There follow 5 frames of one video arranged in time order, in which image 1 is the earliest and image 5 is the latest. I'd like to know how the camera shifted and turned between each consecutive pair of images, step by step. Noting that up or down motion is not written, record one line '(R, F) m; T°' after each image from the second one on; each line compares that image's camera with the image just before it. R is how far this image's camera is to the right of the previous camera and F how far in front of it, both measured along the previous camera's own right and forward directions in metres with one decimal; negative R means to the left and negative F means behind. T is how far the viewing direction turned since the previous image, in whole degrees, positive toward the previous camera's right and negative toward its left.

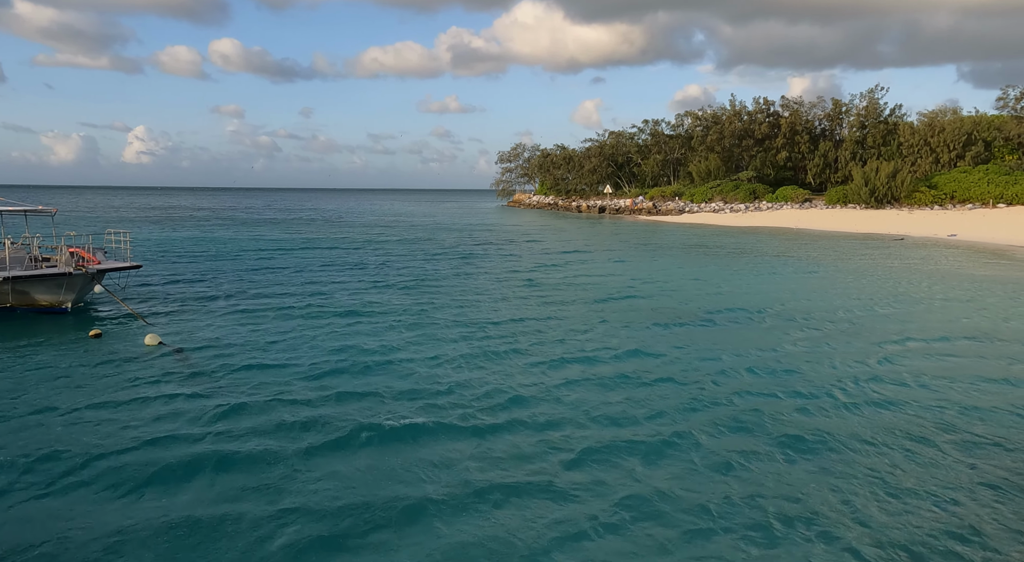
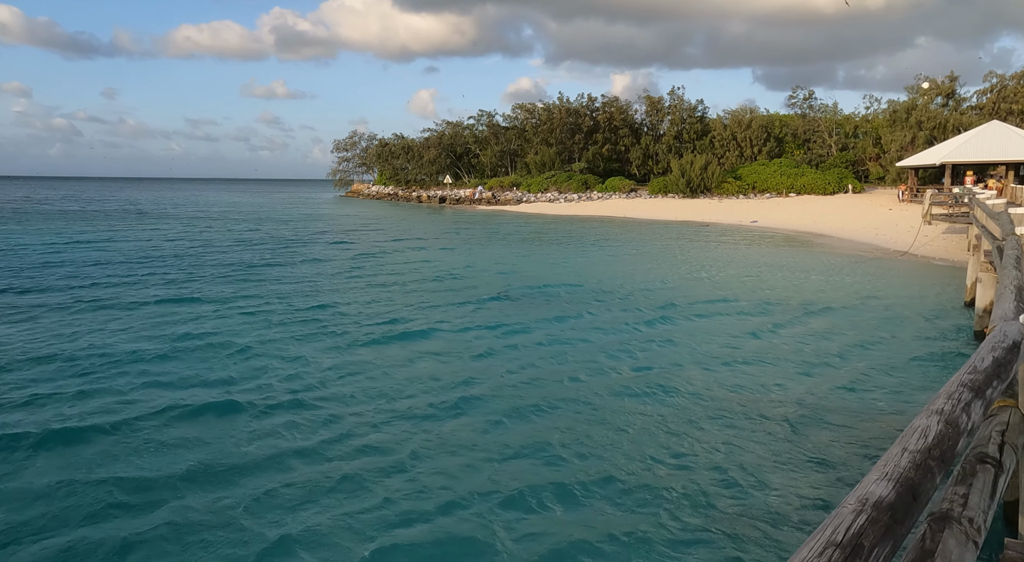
(-1.4, -3.3) m; +12°
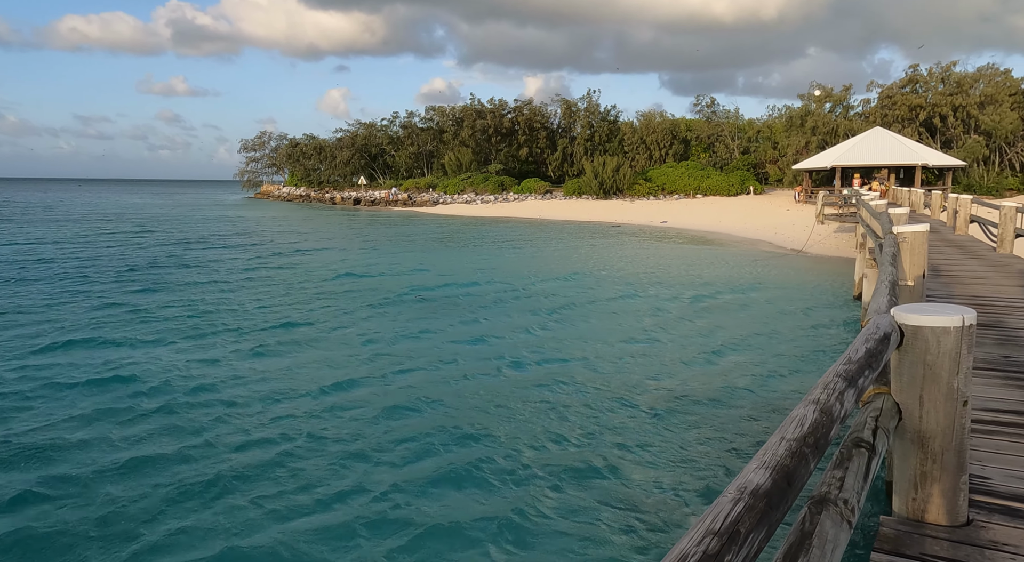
(+0.1, -0.5) m; +6°
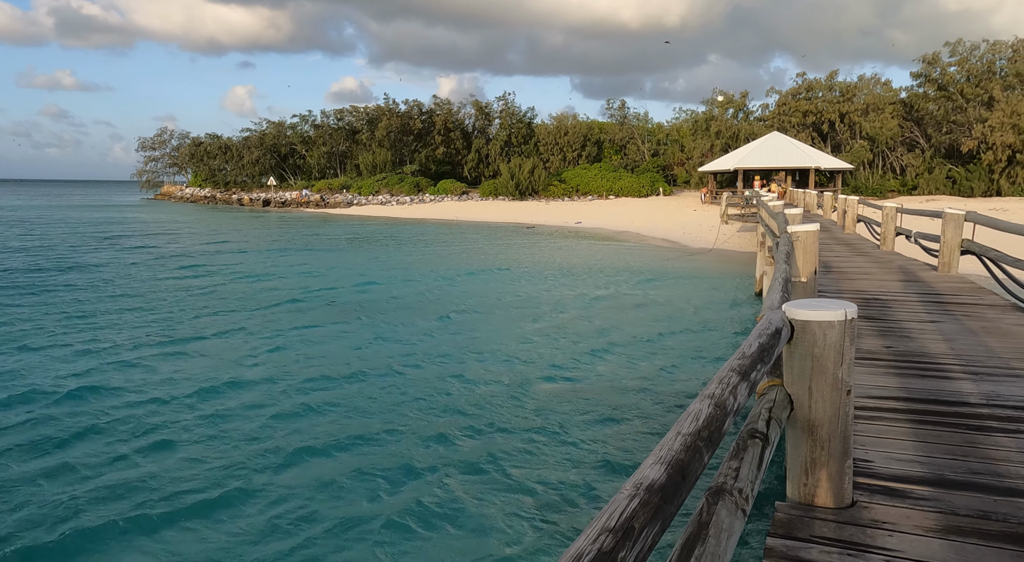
(+0.2, -0.1) m; +6°
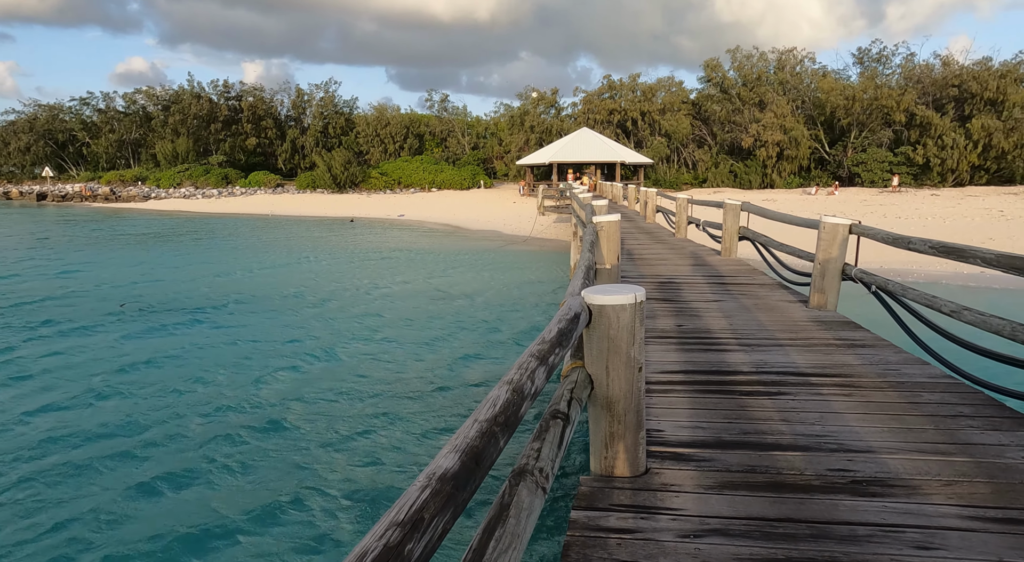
(+0.4, -0.1) m; +13°
